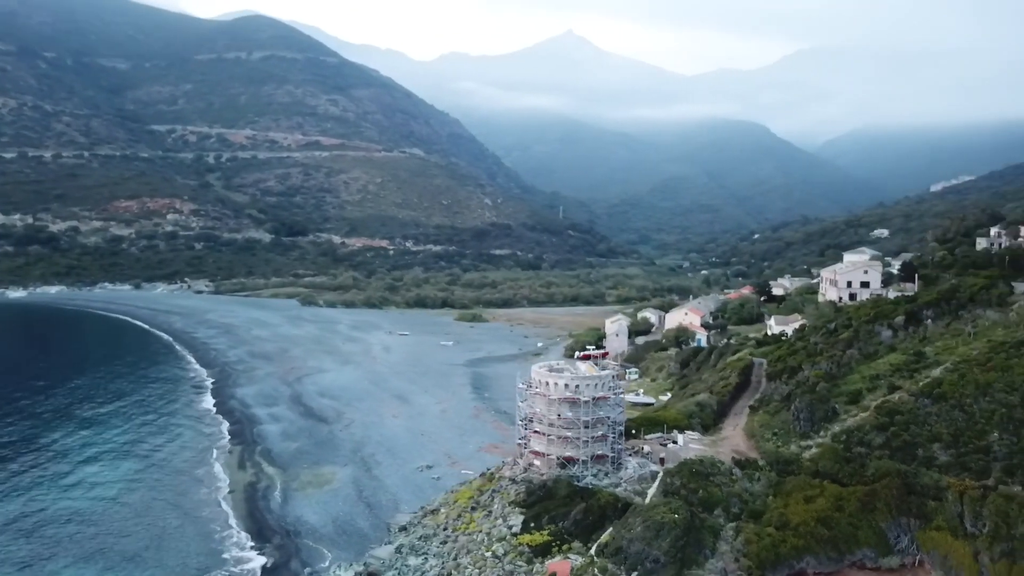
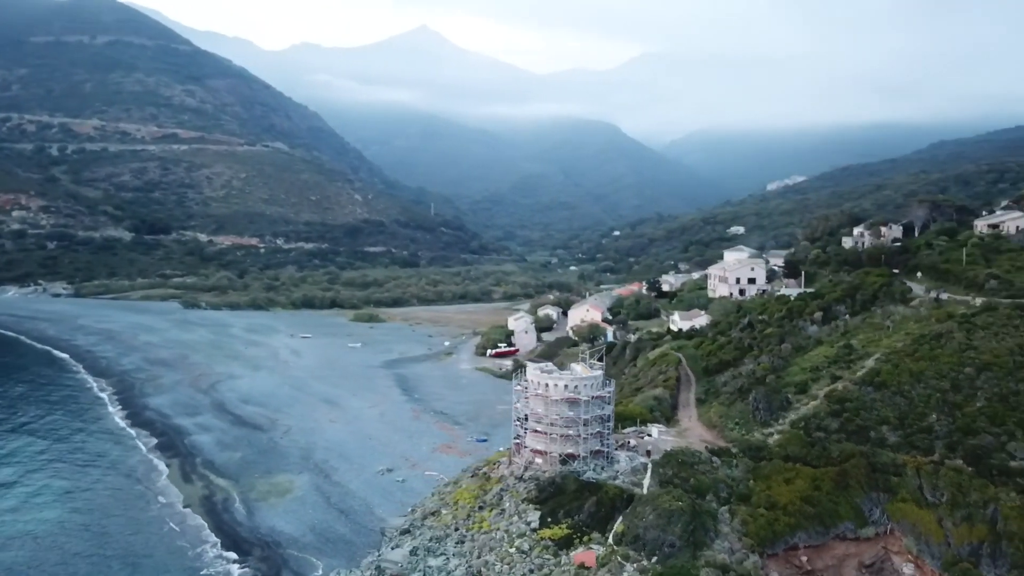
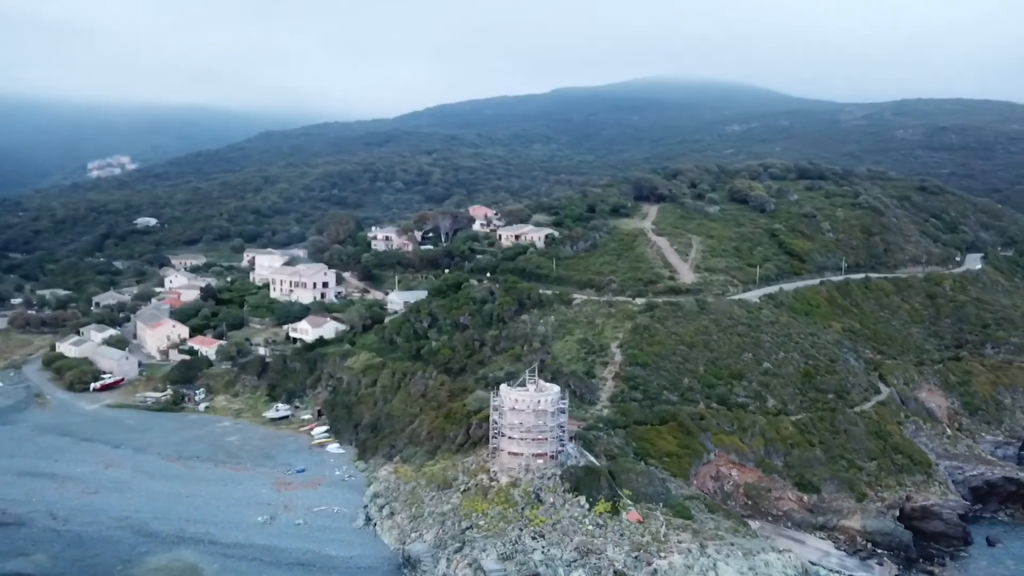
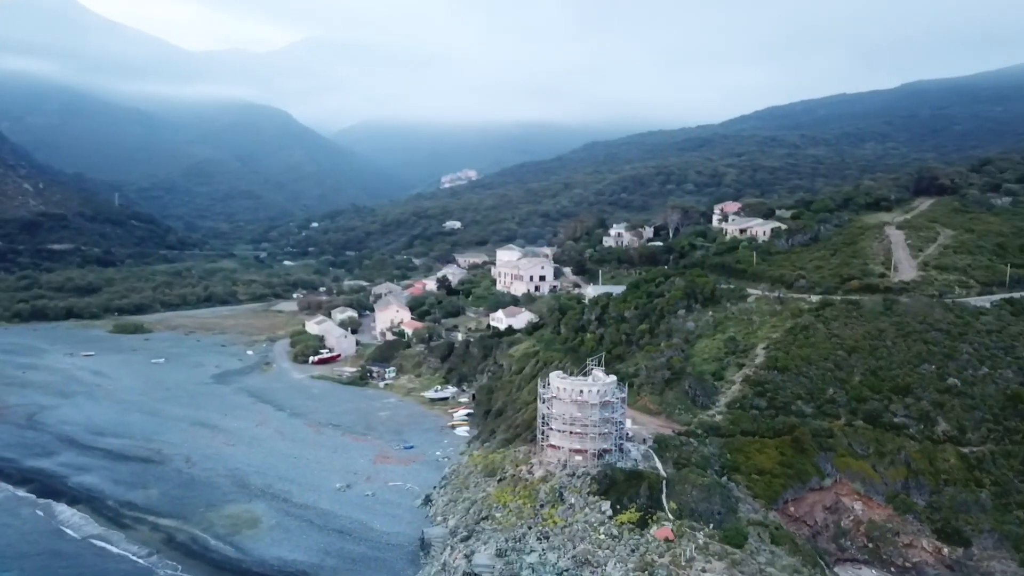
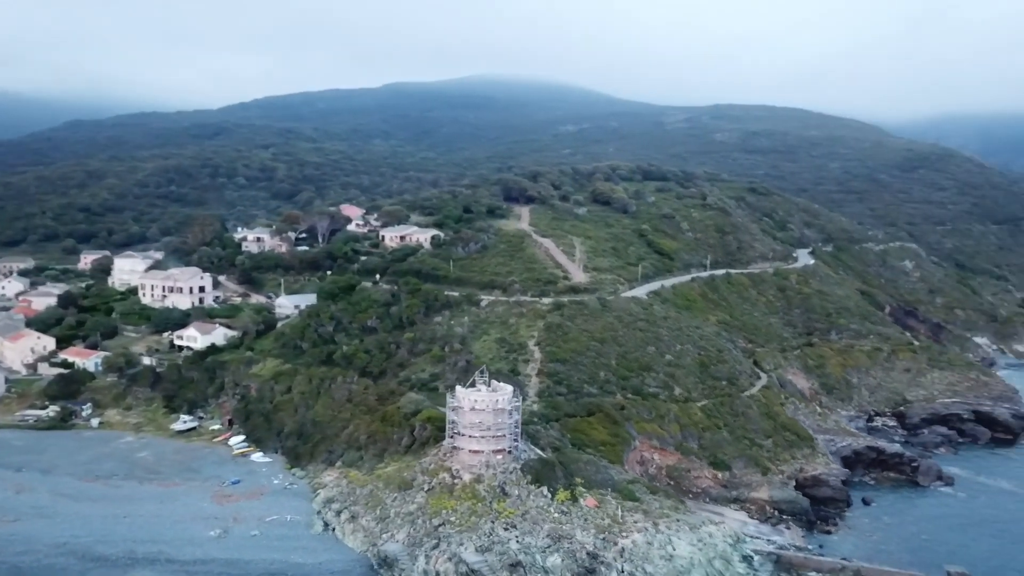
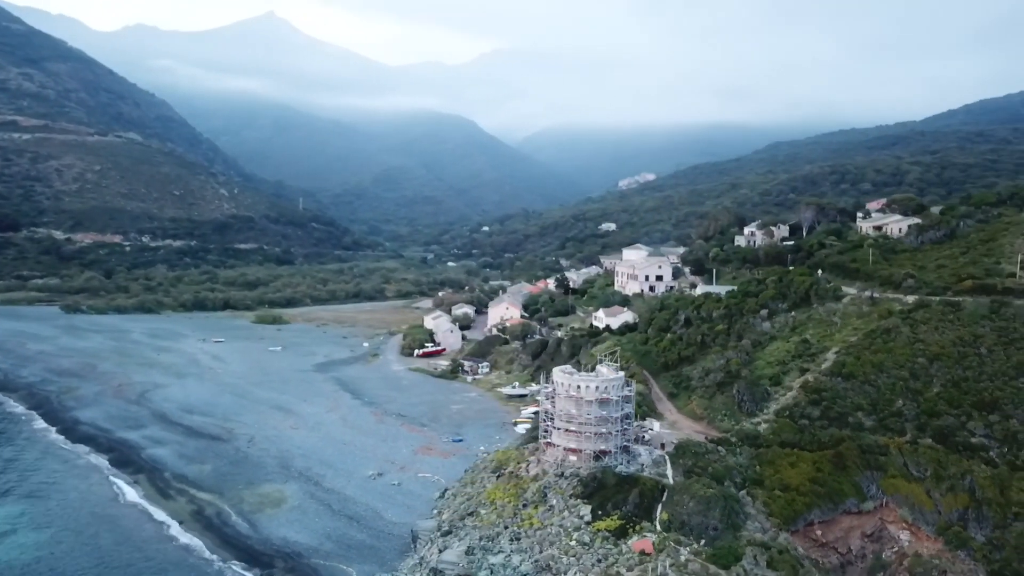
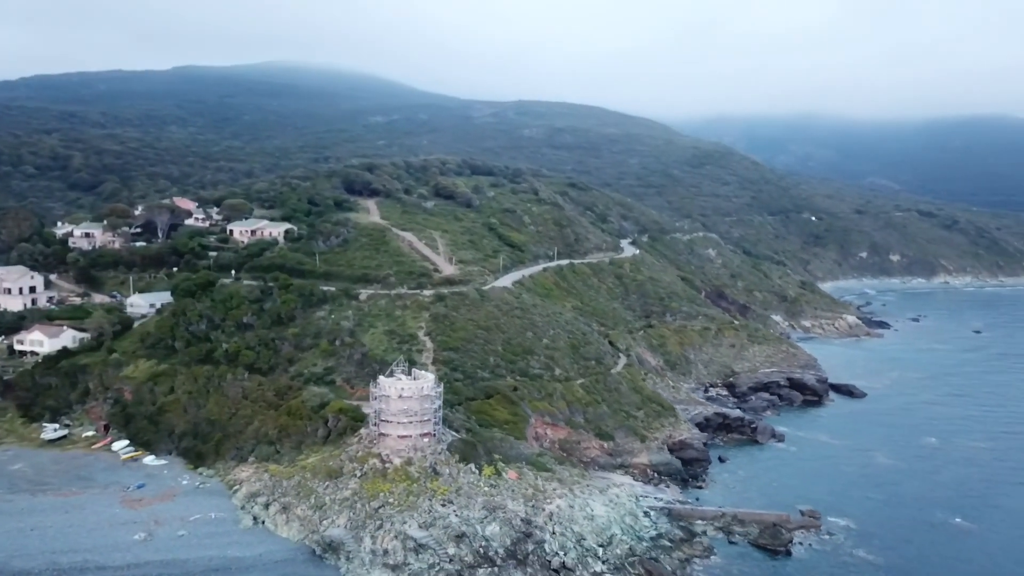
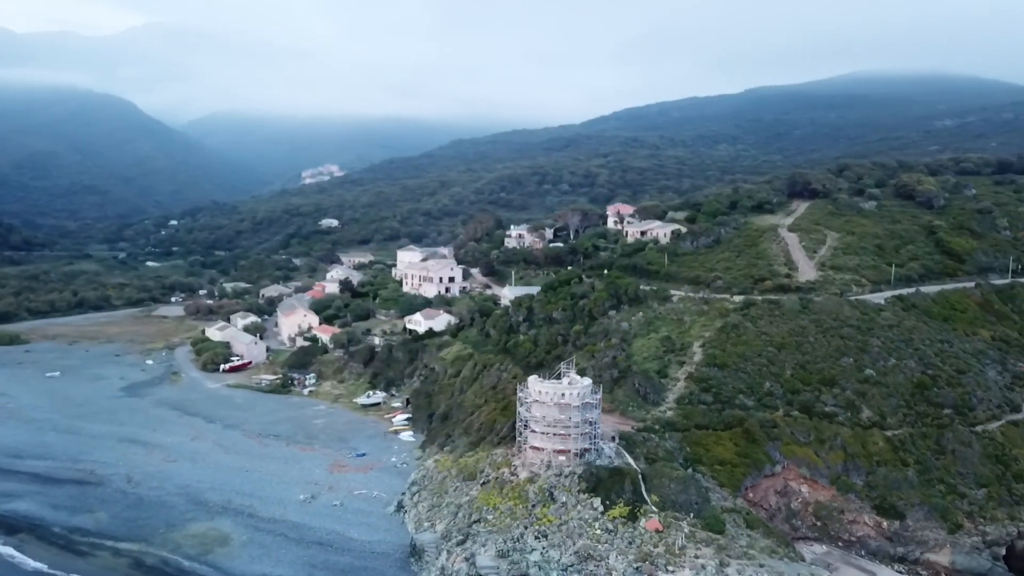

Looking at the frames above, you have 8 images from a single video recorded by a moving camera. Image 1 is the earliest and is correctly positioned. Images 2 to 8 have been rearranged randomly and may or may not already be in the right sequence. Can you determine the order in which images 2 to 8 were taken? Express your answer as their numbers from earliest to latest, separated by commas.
2, 6, 4, 8, 3, 5, 7
